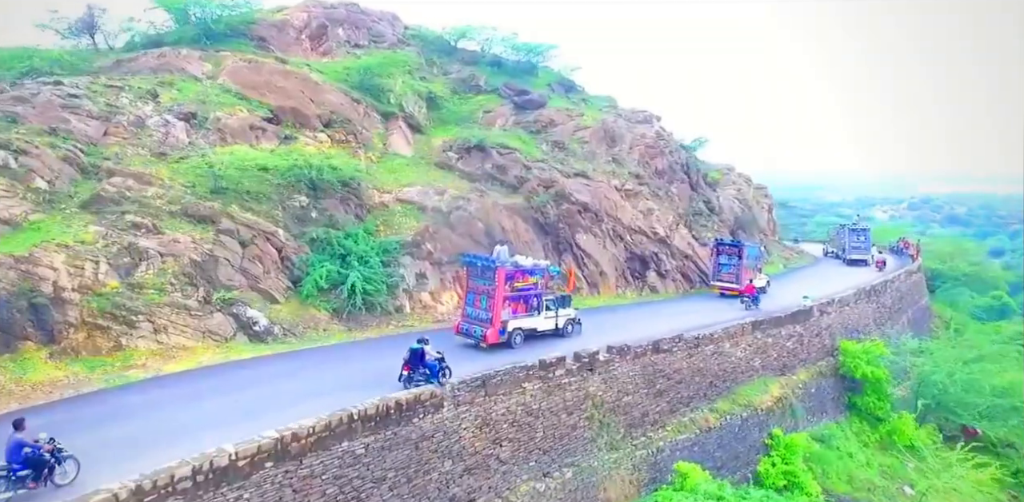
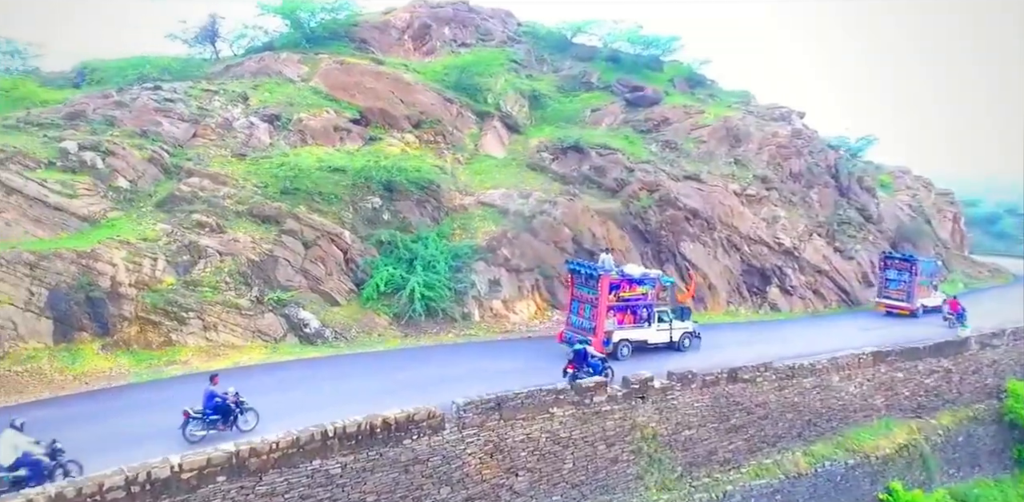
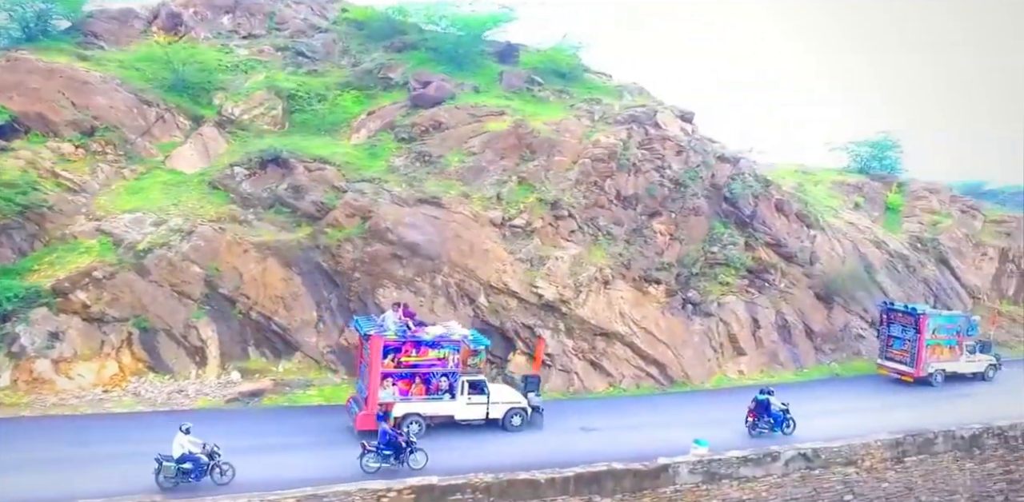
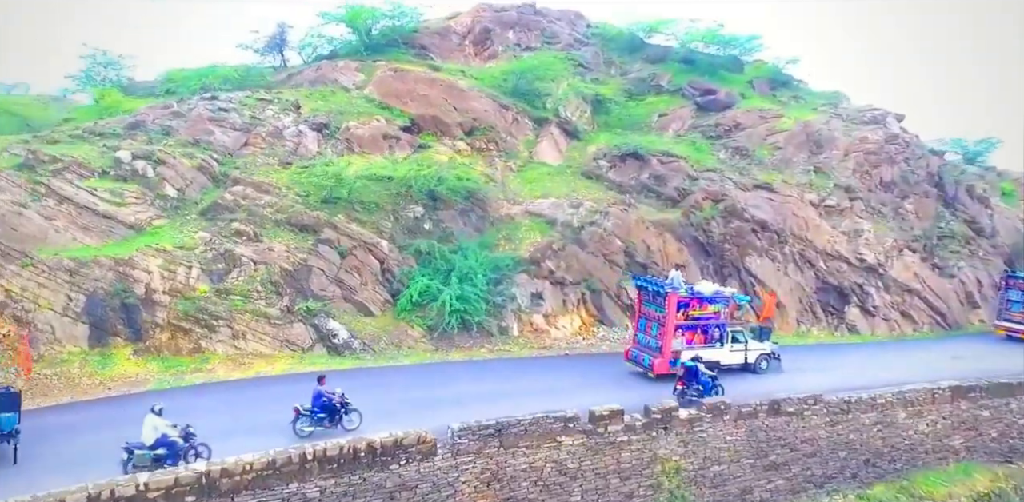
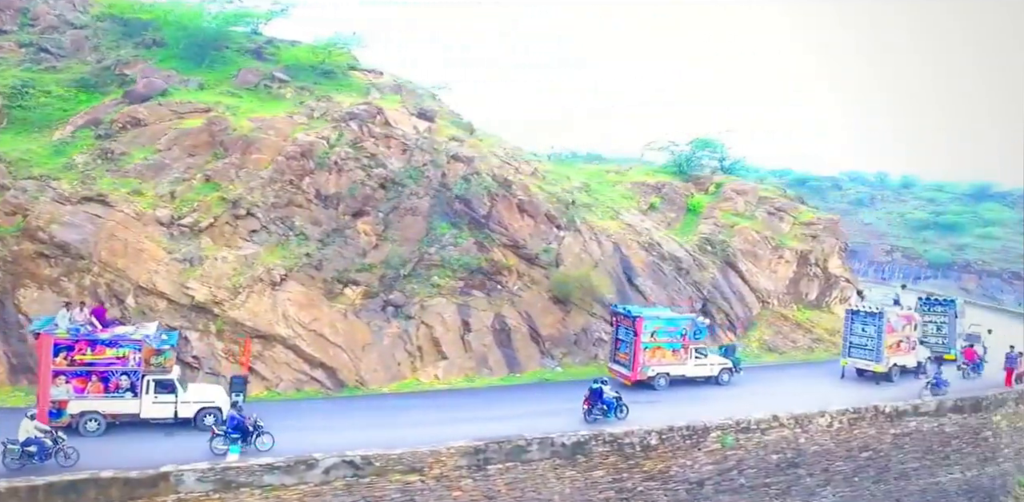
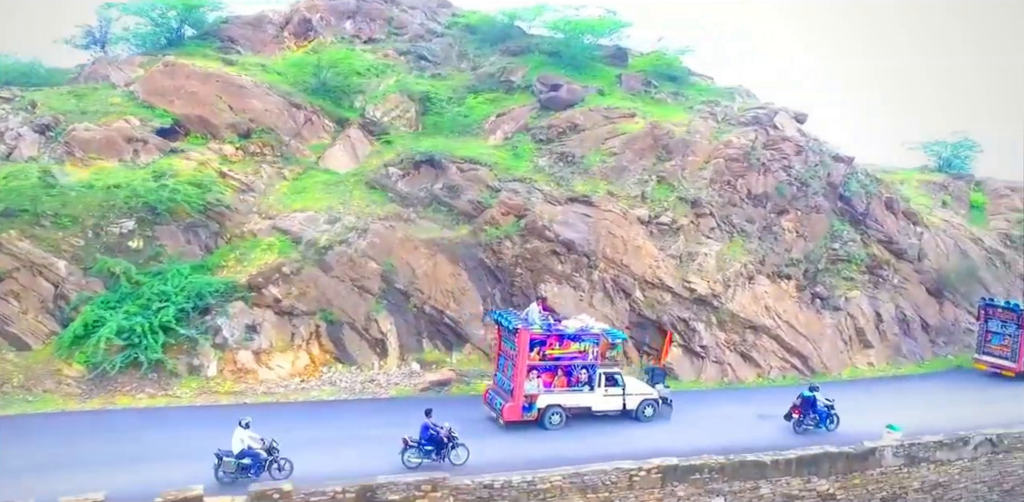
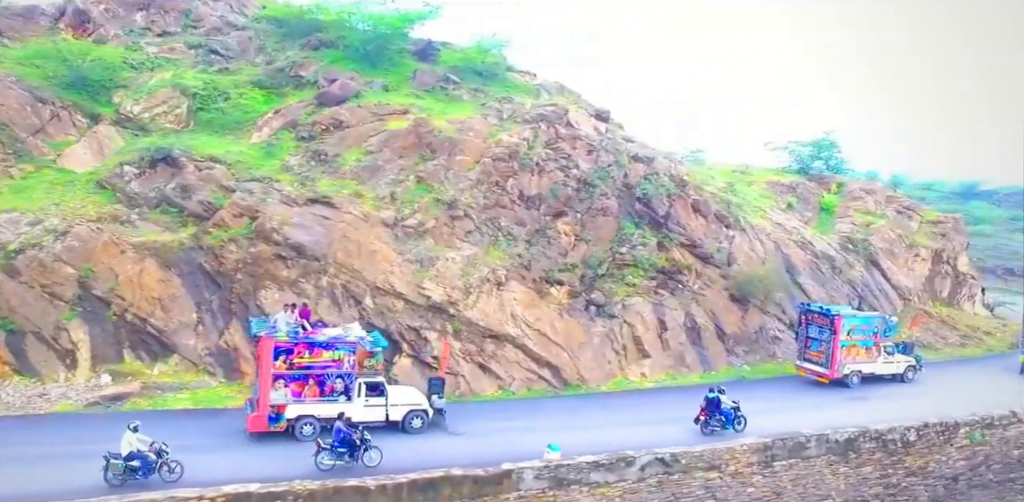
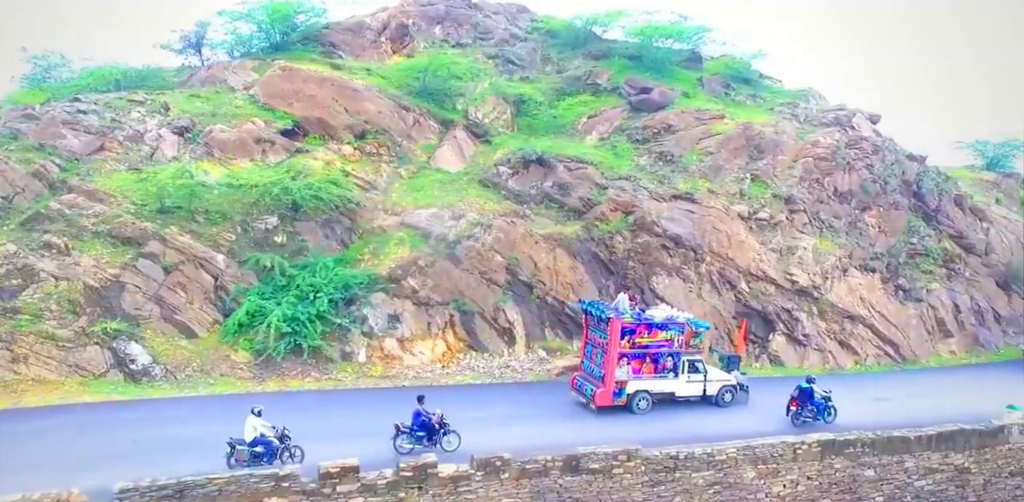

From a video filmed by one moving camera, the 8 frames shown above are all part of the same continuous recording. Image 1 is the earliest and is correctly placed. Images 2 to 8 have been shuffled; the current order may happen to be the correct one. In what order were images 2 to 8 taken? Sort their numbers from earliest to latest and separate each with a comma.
2, 4, 8, 6, 3, 7, 5
